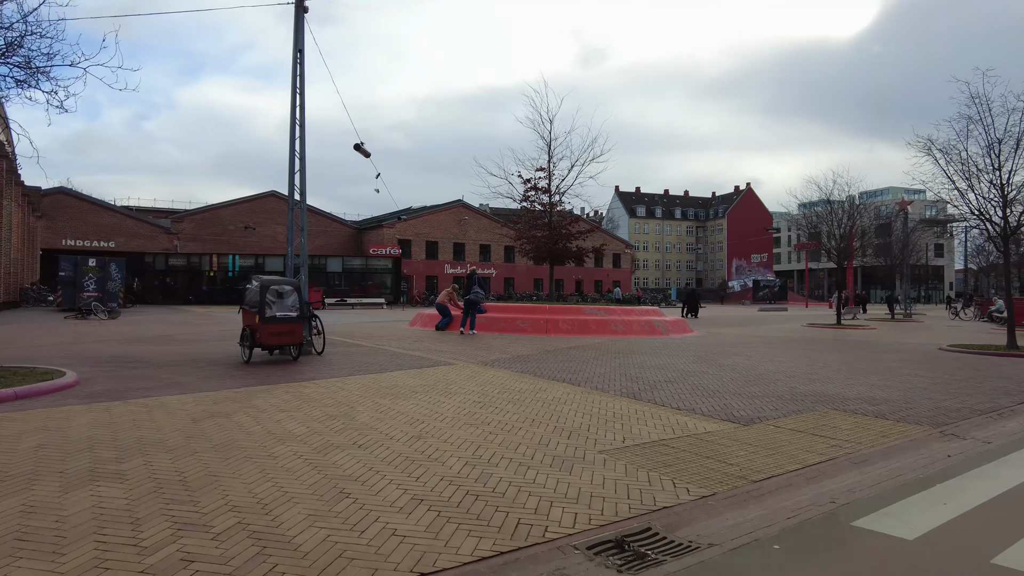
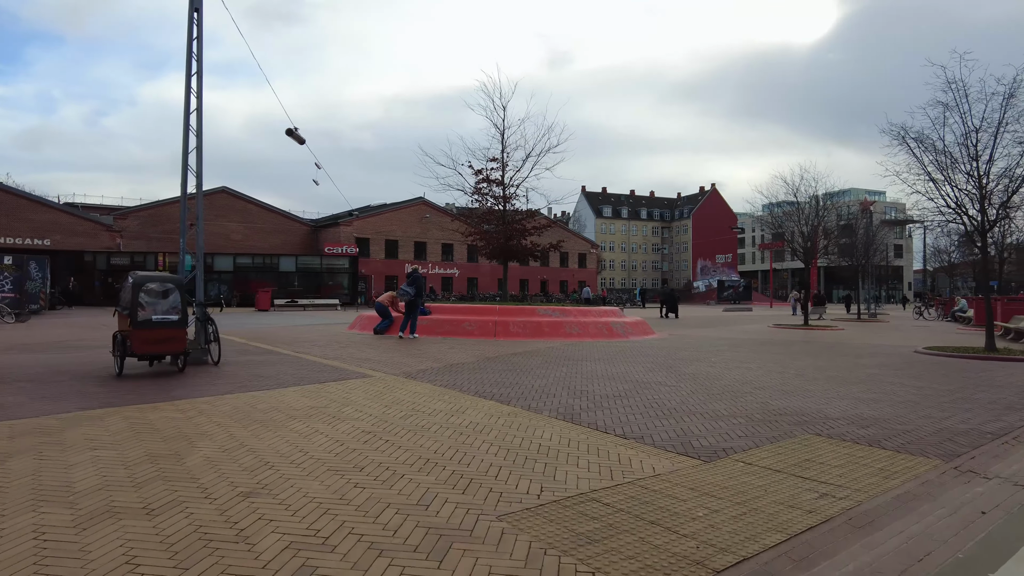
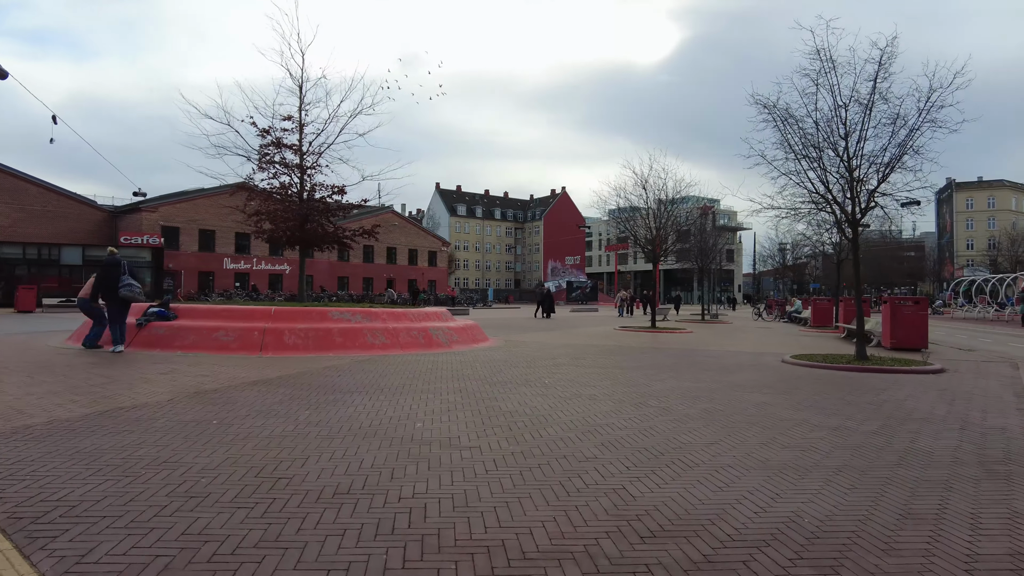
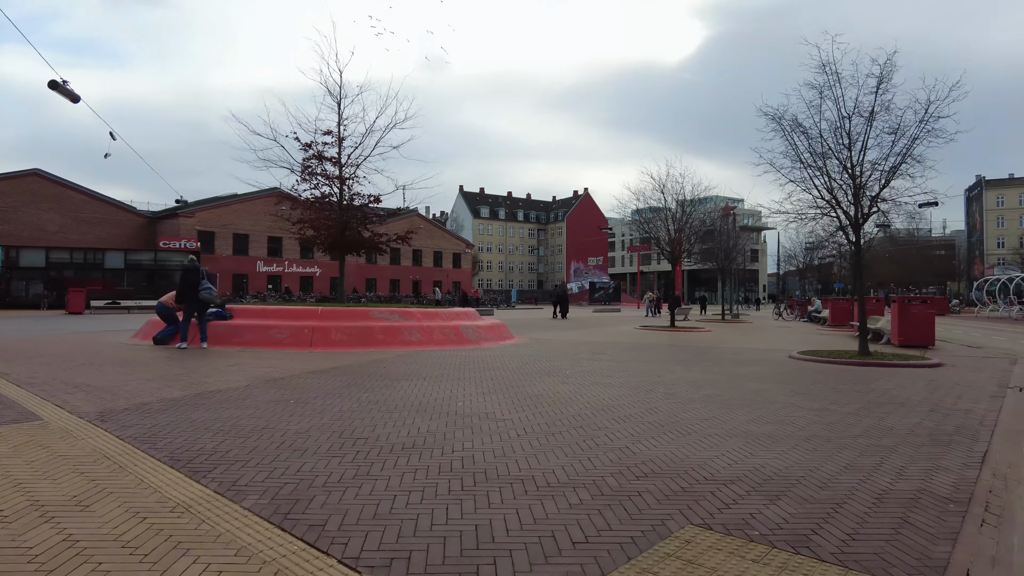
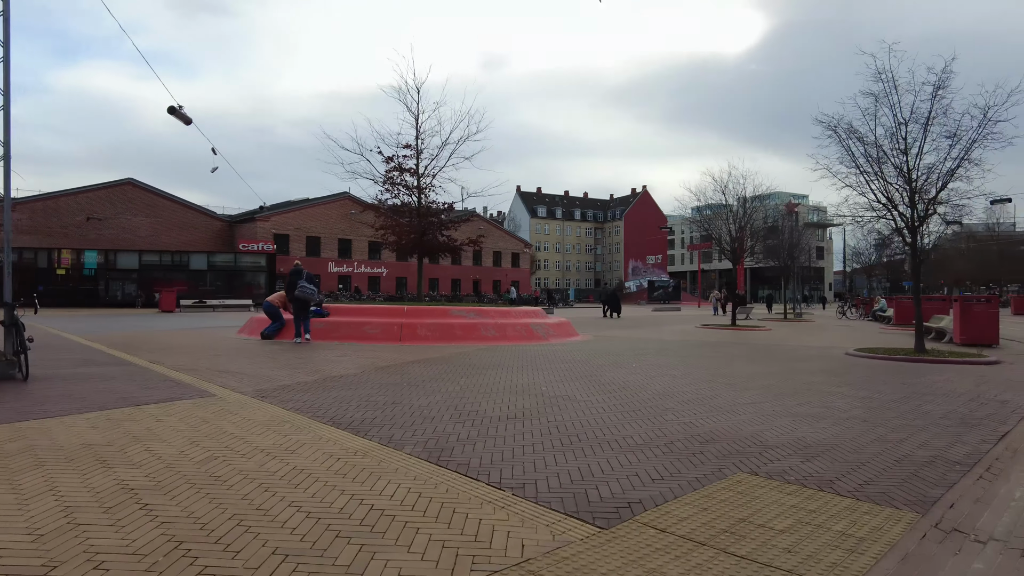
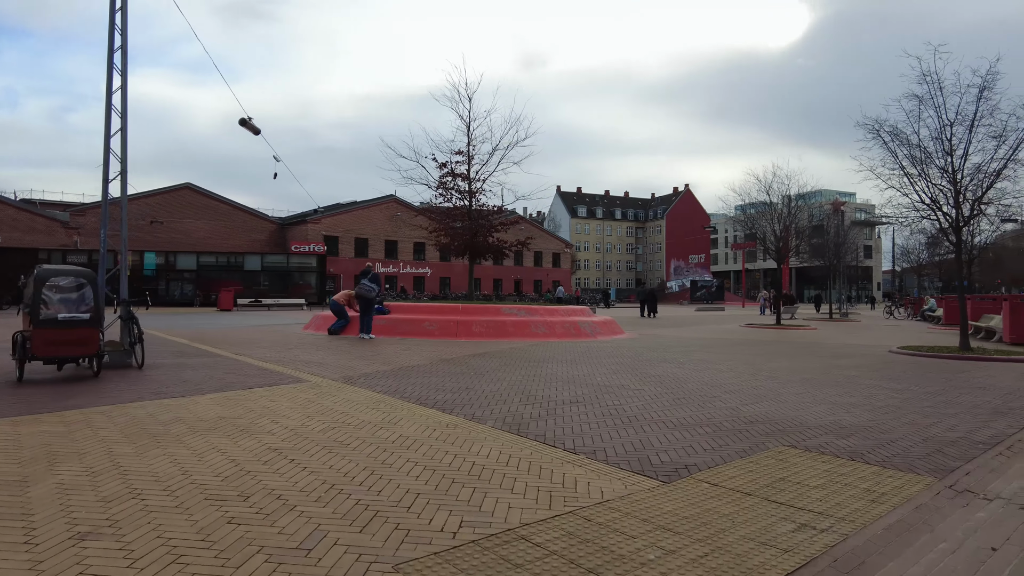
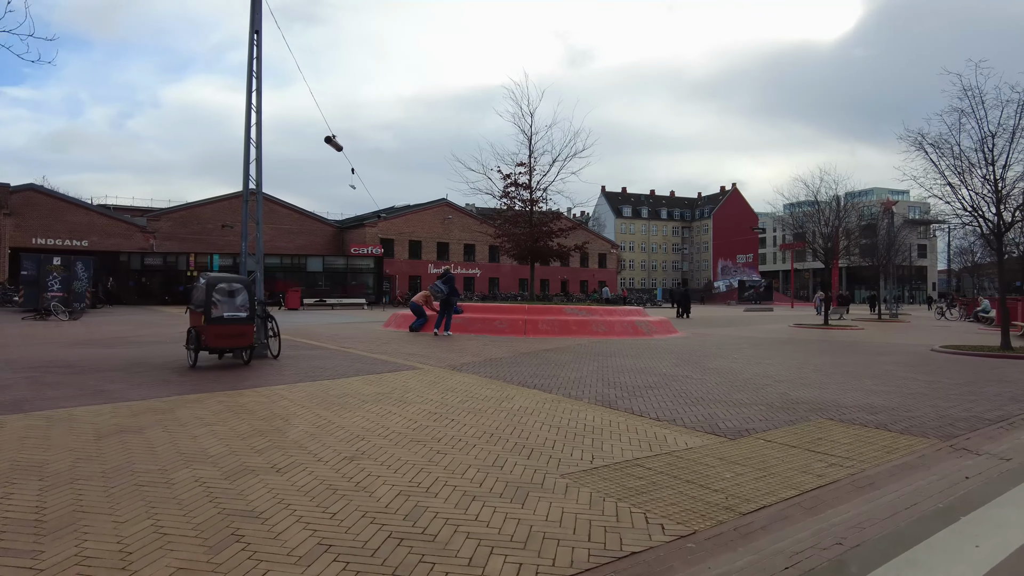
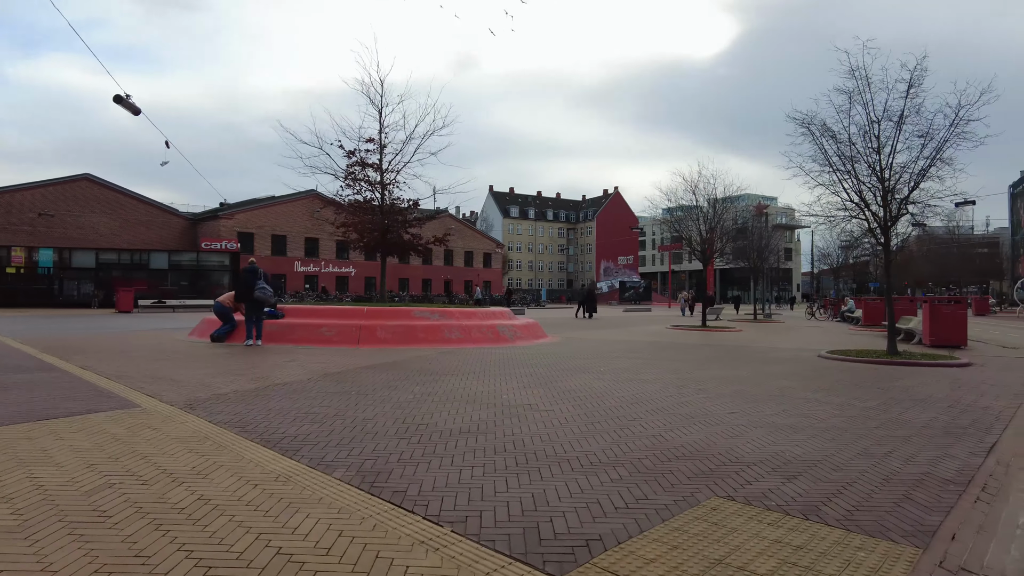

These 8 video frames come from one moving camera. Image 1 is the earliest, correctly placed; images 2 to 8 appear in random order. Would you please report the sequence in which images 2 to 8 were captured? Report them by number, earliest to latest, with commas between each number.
7, 2, 6, 5, 8, 4, 3
